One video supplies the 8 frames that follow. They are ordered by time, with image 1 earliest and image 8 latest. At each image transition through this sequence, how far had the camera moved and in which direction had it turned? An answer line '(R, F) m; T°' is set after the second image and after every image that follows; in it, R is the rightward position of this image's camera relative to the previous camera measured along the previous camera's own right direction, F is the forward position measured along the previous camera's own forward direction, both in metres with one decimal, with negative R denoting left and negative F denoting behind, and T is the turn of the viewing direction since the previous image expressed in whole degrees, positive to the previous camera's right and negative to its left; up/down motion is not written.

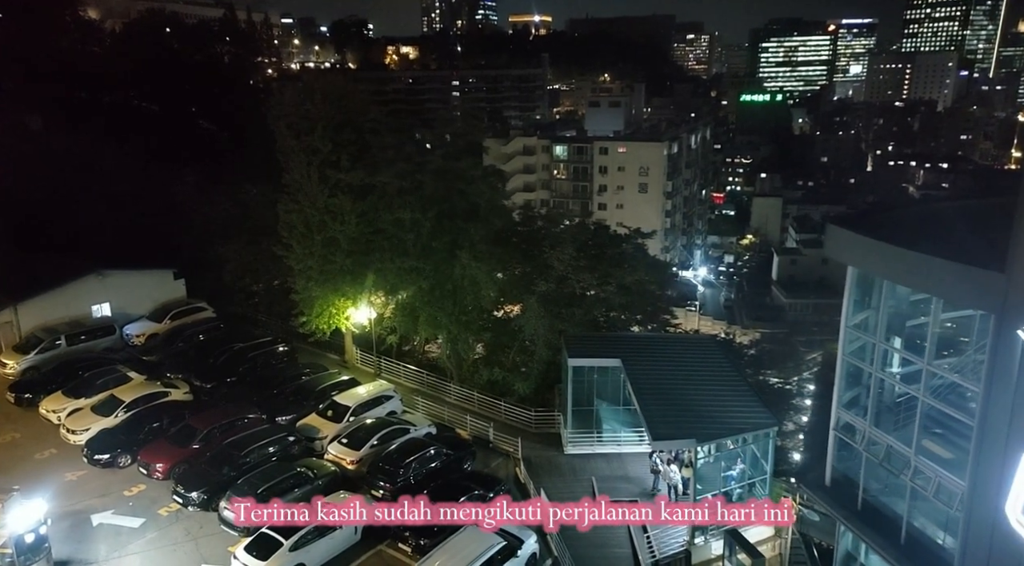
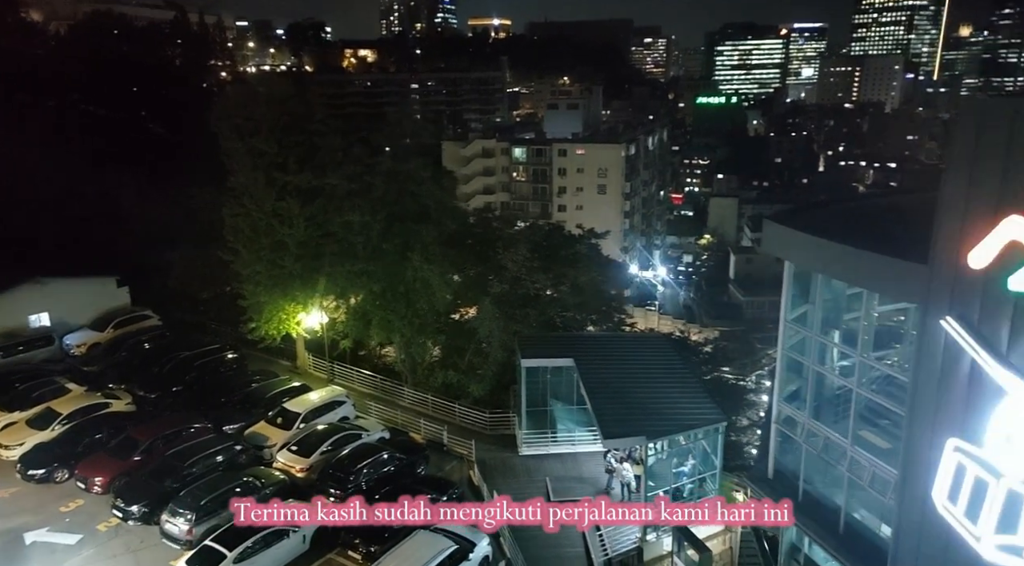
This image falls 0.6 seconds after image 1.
(+0.2, +0.1) m; +3°
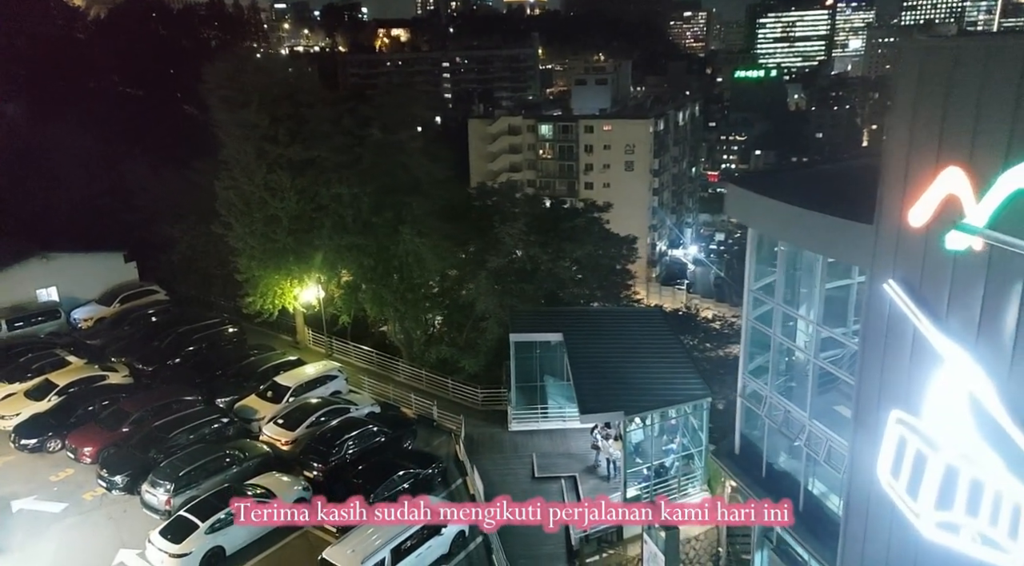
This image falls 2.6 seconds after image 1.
(+1.0, +0.3) m; -3°
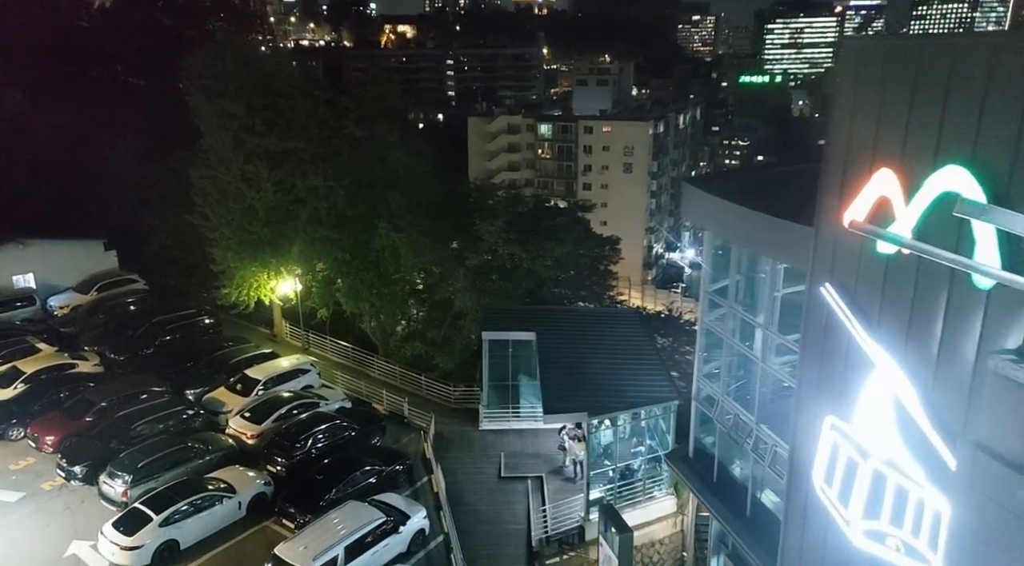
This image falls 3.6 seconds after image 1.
(+0.6, +0.2) m; 0°
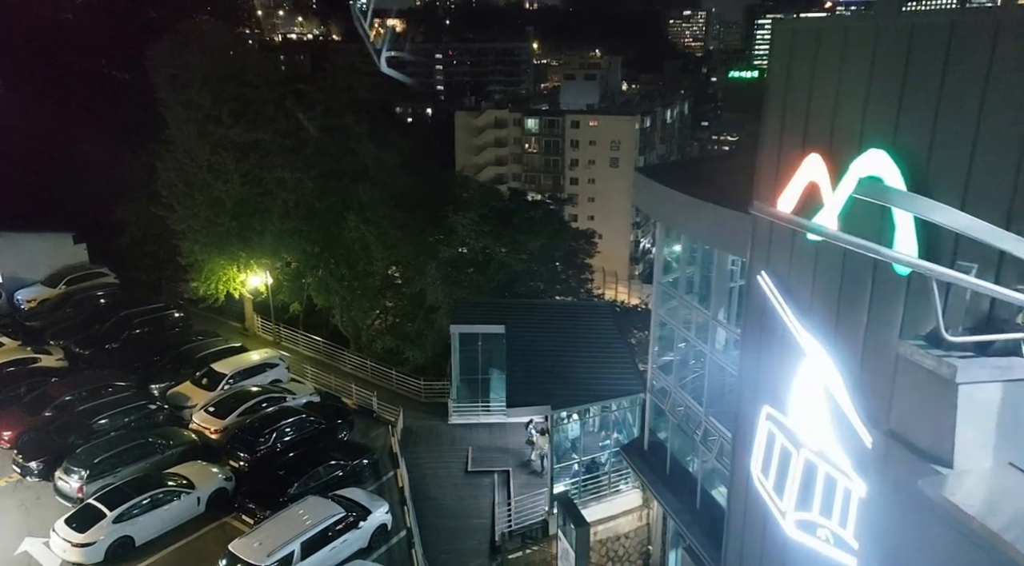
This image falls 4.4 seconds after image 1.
(+0.5, +0.2) m; +1°
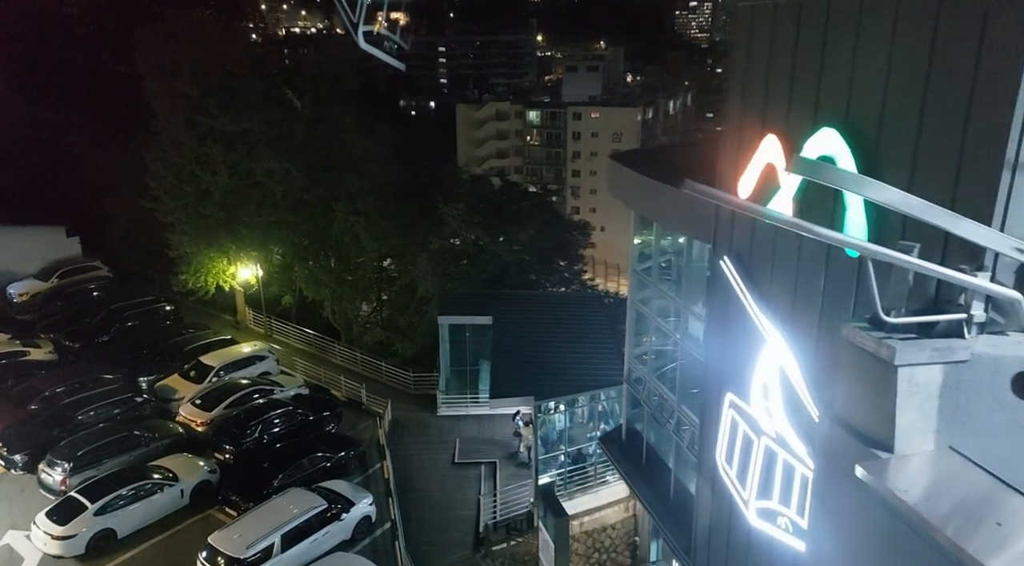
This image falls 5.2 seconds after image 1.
(+0.4, +0.1) m; 0°
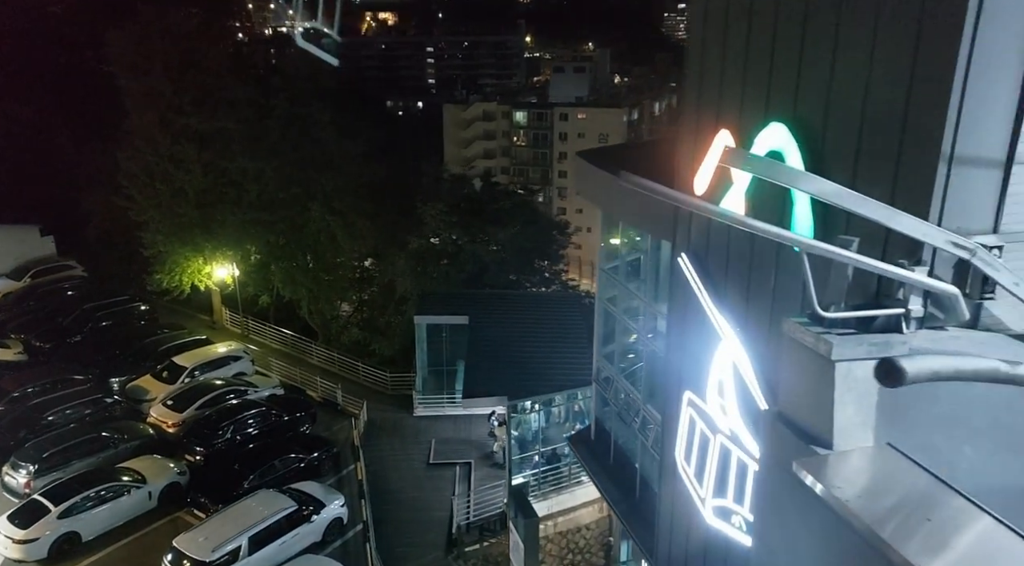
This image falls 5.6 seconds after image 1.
(+0.2, +0.1) m; +1°
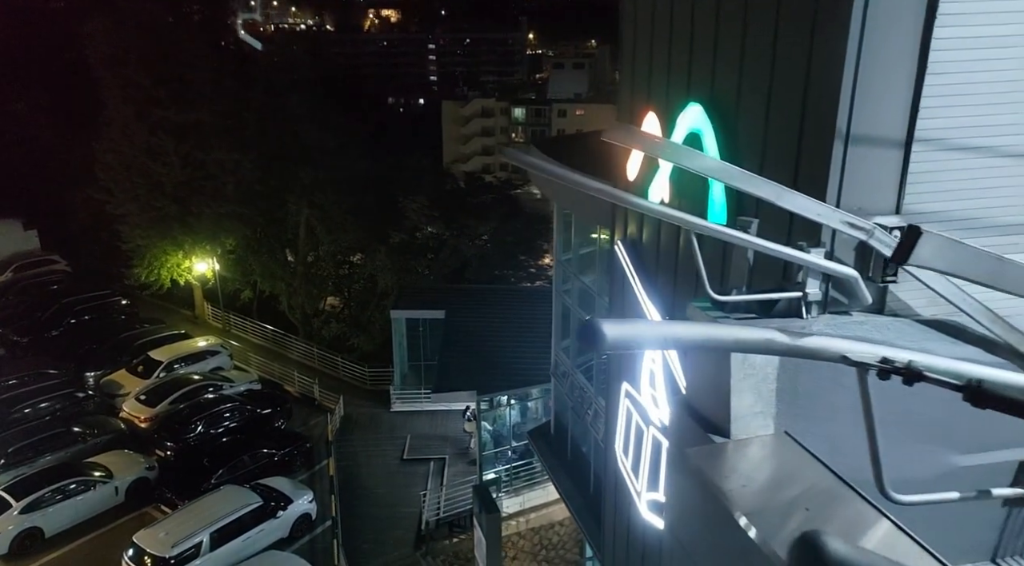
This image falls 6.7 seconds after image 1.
(+0.5, +0.2) m; 0°
